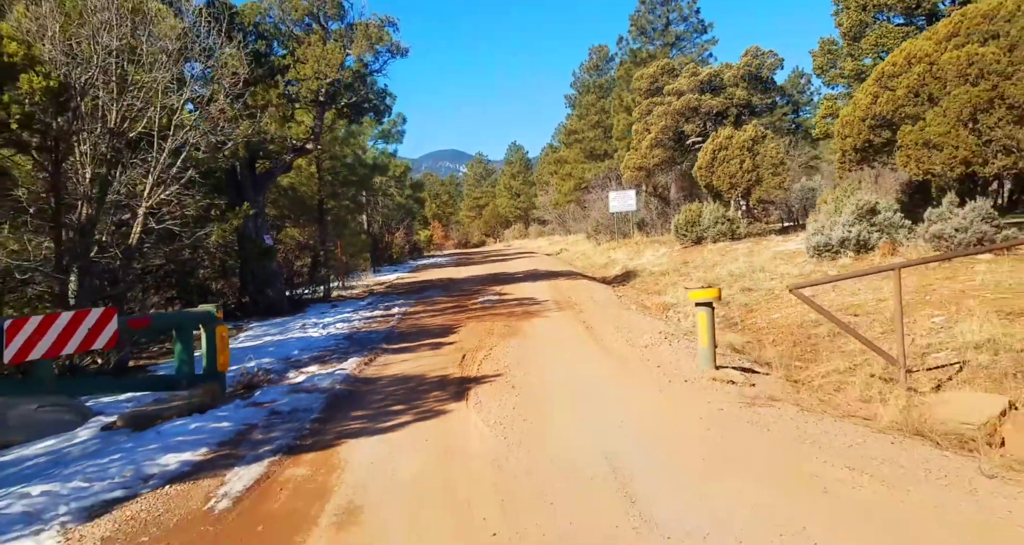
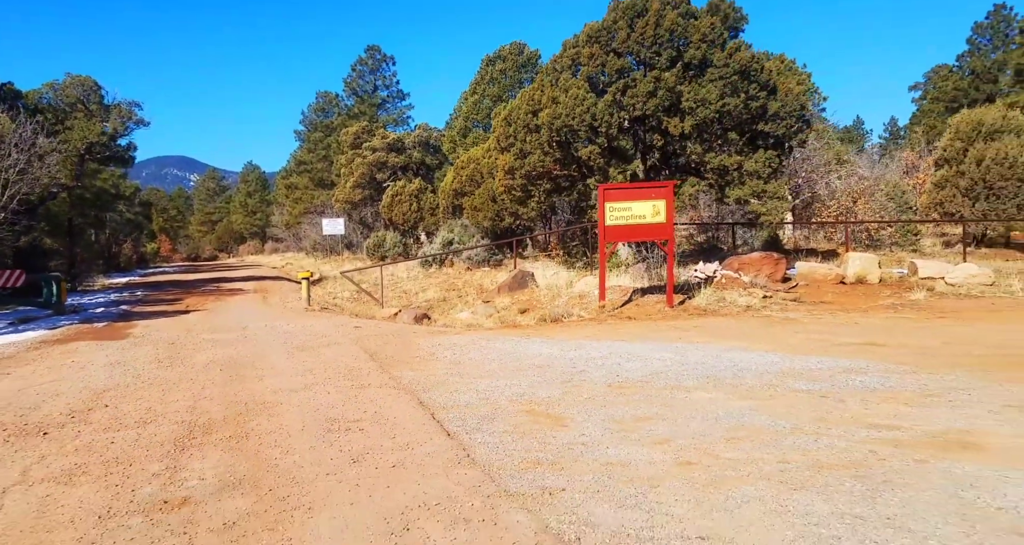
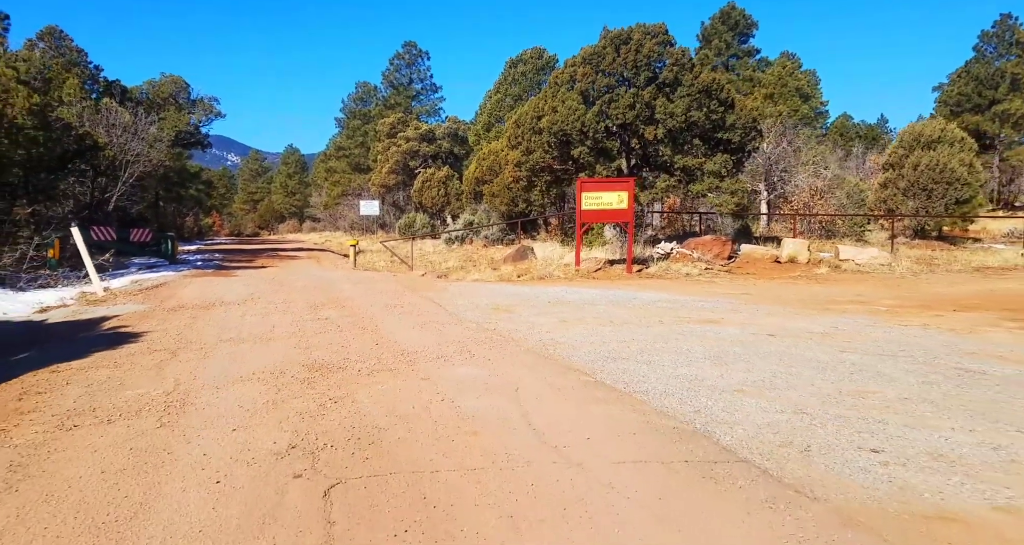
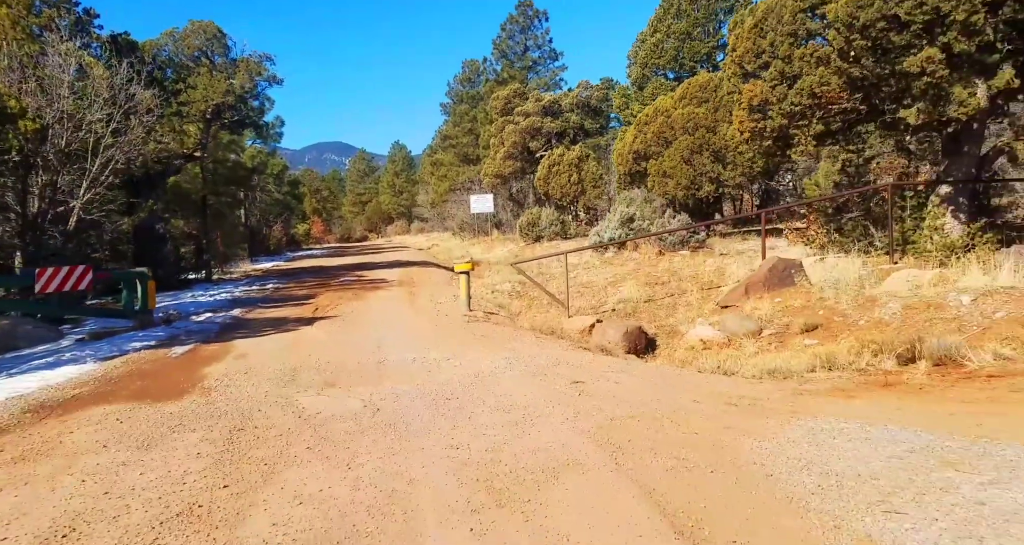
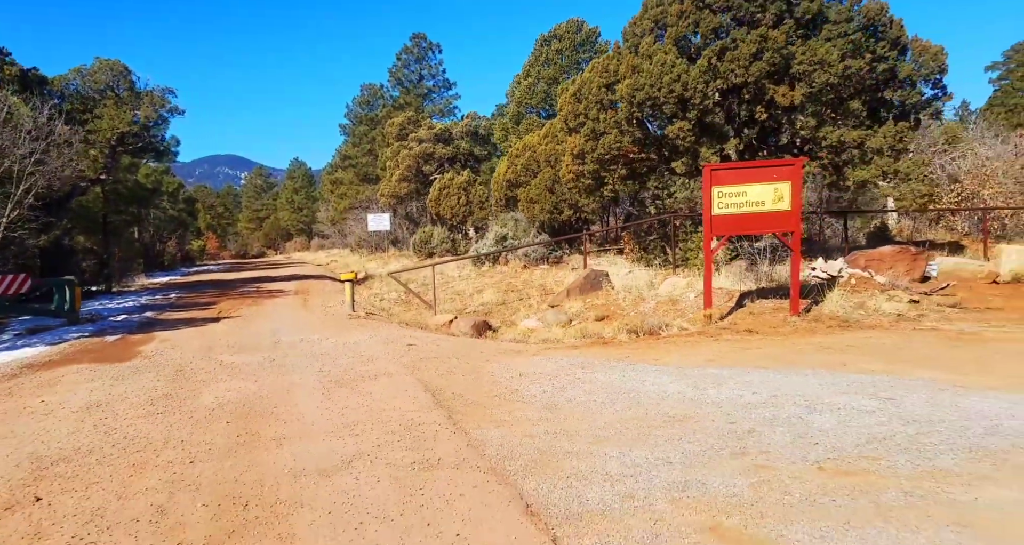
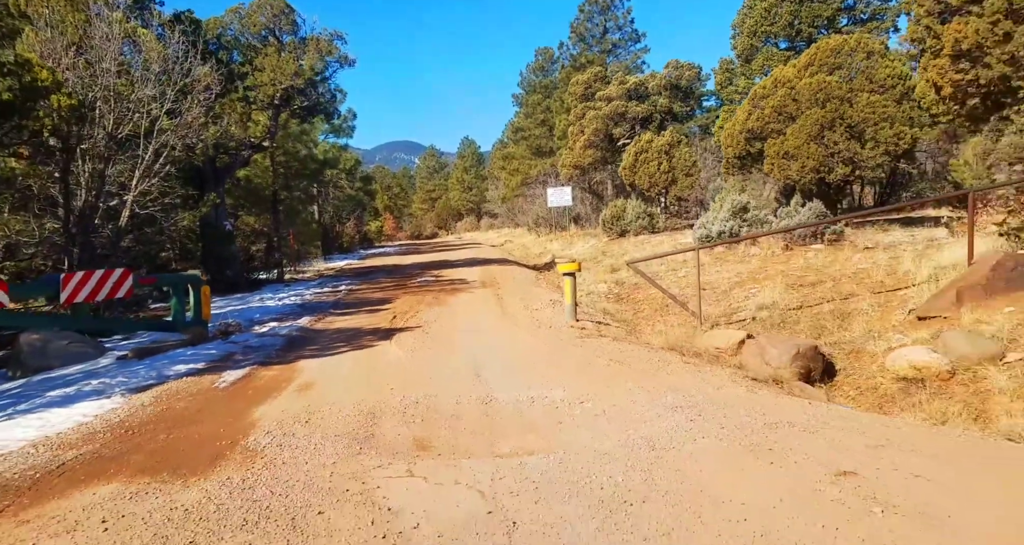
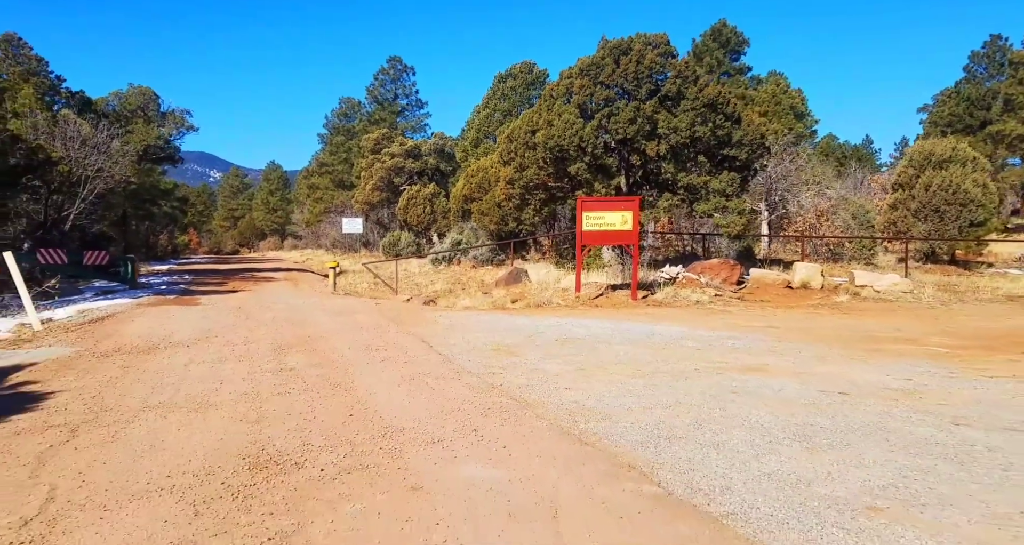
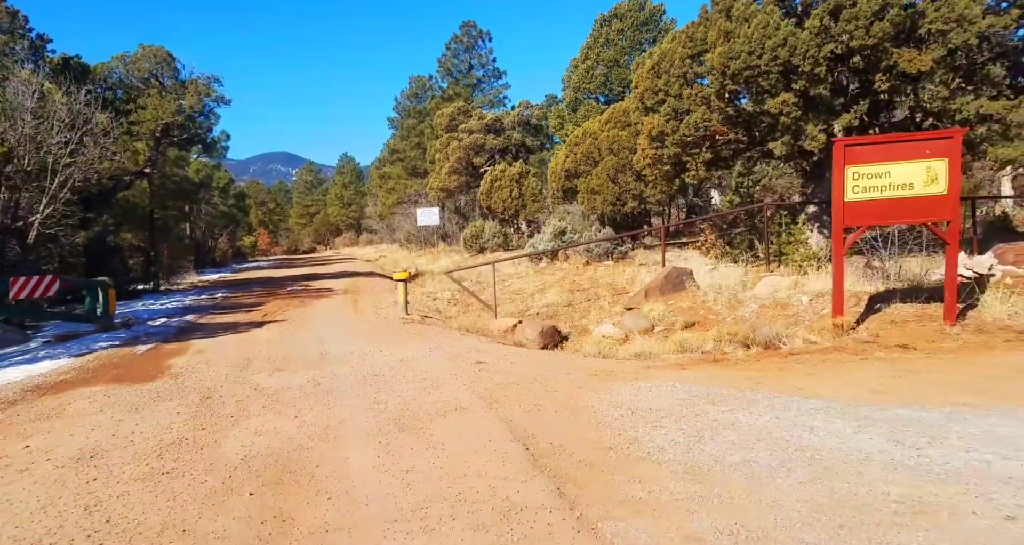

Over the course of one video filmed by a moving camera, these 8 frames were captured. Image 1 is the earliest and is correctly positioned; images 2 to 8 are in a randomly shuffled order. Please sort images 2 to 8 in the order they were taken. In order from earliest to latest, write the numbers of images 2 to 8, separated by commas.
6, 4, 8, 5, 2, 7, 3
